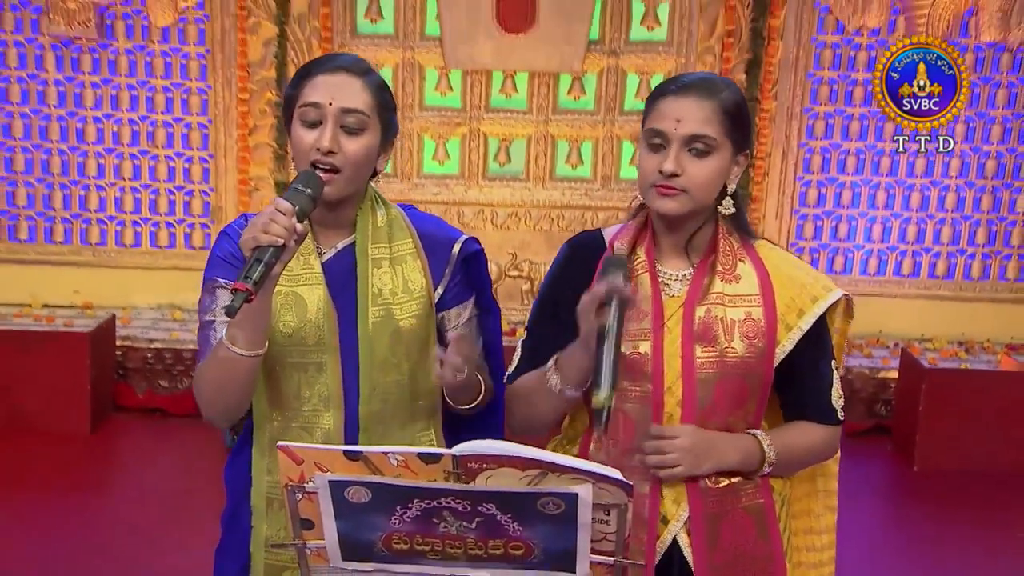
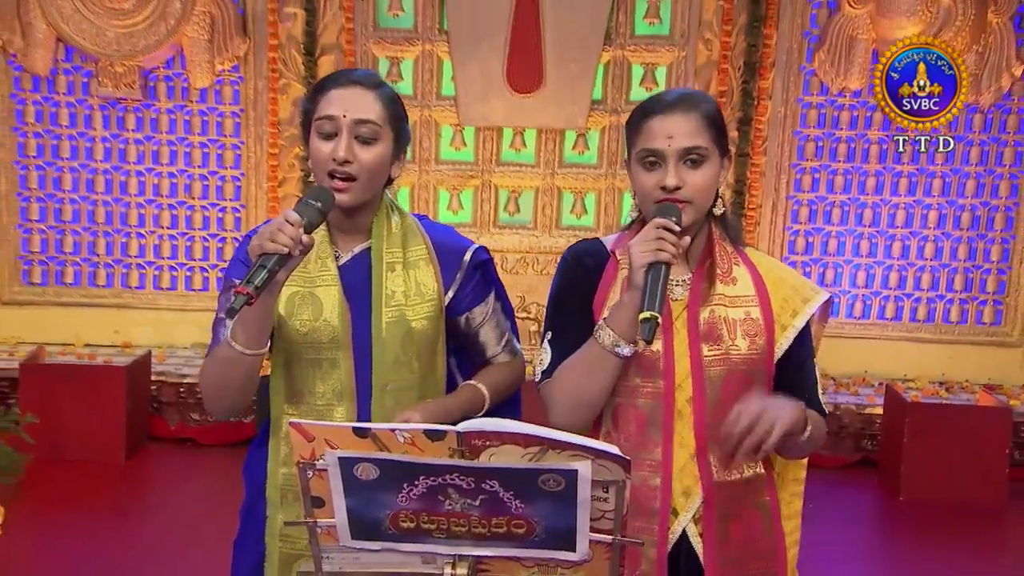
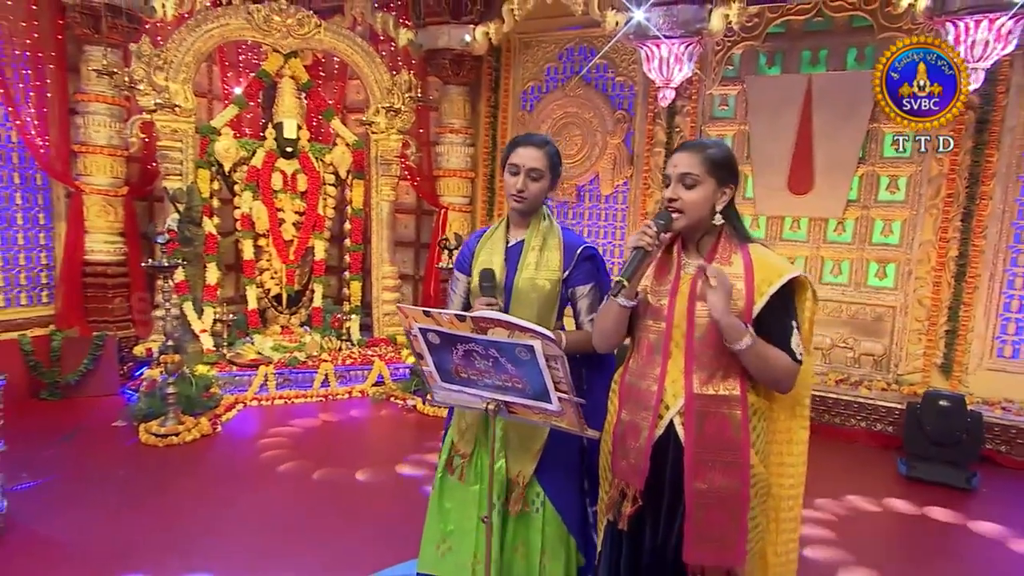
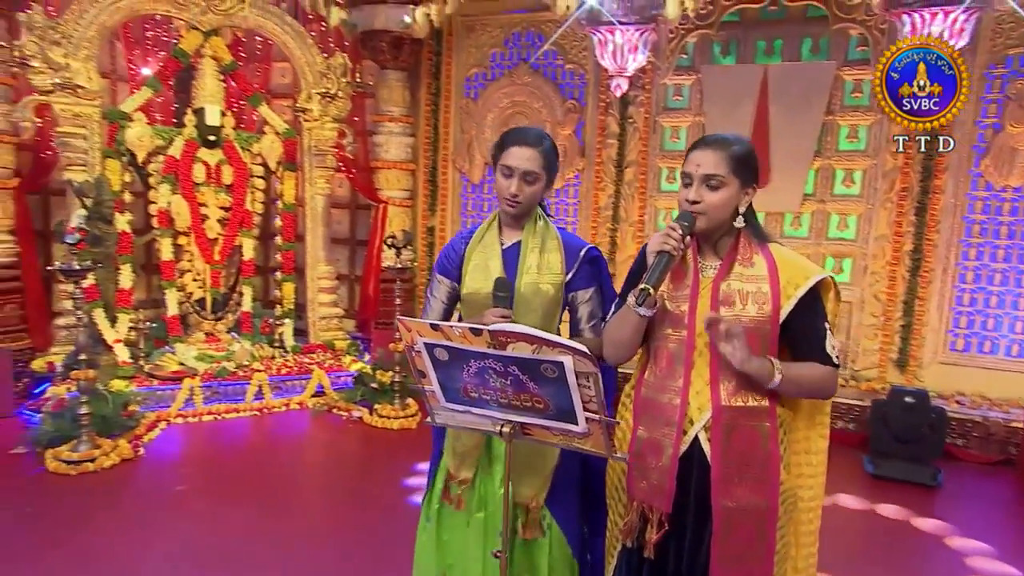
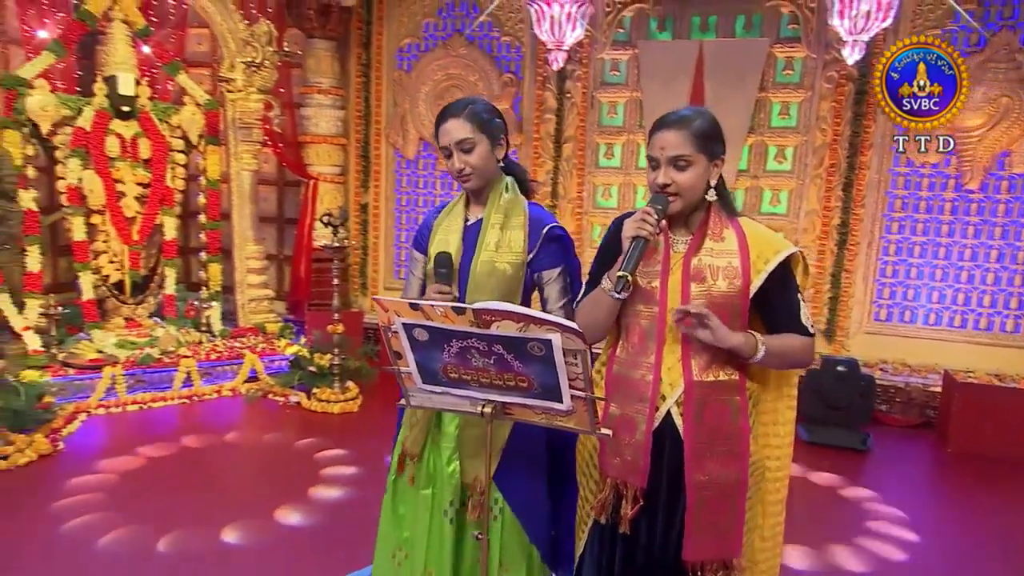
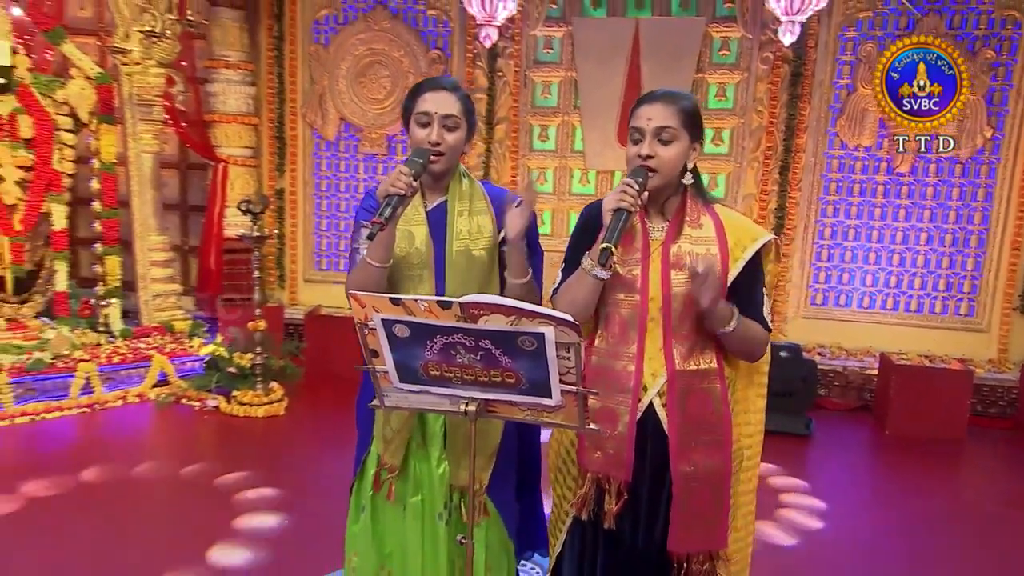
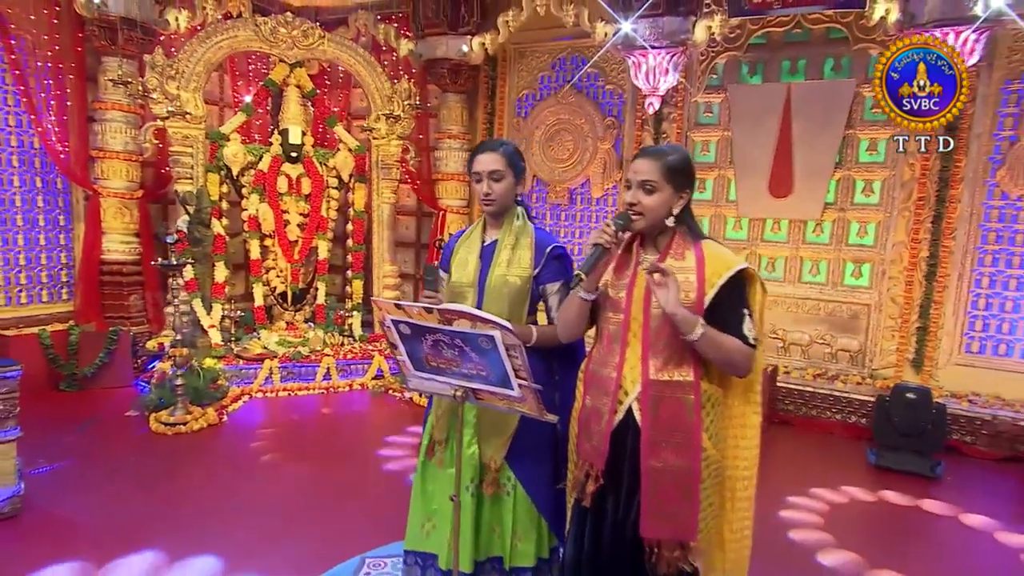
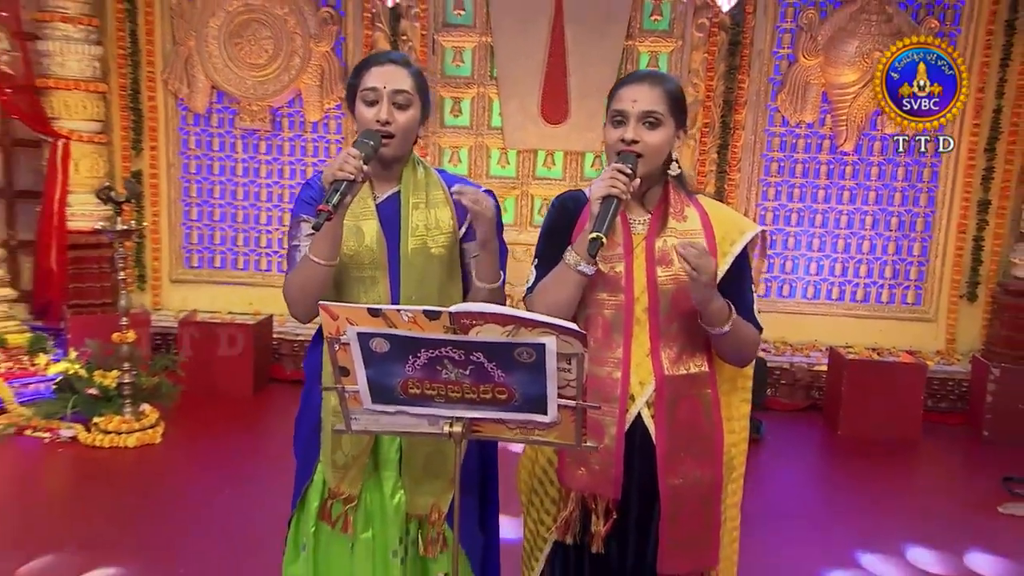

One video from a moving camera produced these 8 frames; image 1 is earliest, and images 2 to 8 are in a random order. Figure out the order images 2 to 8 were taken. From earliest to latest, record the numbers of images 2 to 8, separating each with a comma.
2, 8, 6, 5, 4, 3, 7
